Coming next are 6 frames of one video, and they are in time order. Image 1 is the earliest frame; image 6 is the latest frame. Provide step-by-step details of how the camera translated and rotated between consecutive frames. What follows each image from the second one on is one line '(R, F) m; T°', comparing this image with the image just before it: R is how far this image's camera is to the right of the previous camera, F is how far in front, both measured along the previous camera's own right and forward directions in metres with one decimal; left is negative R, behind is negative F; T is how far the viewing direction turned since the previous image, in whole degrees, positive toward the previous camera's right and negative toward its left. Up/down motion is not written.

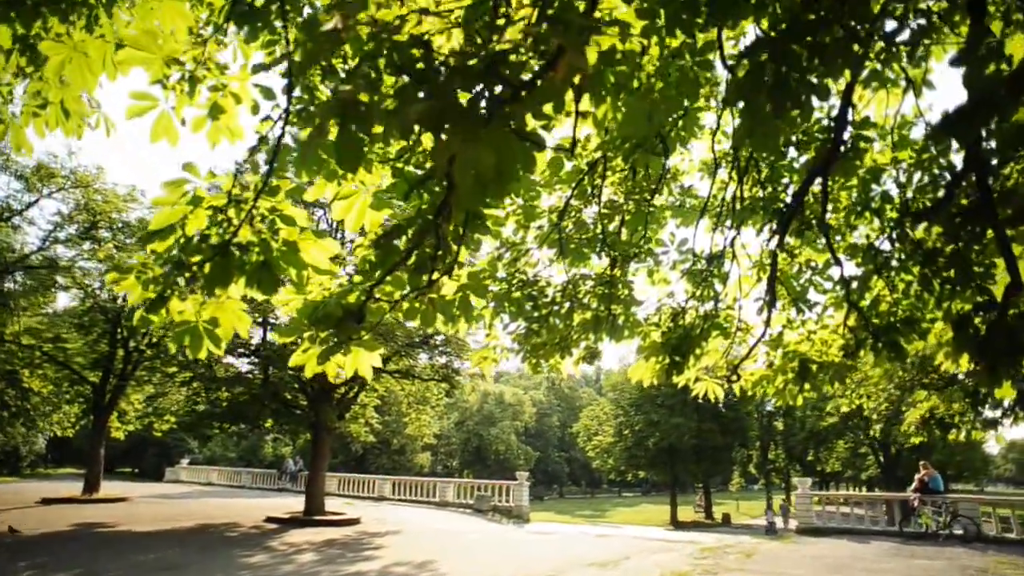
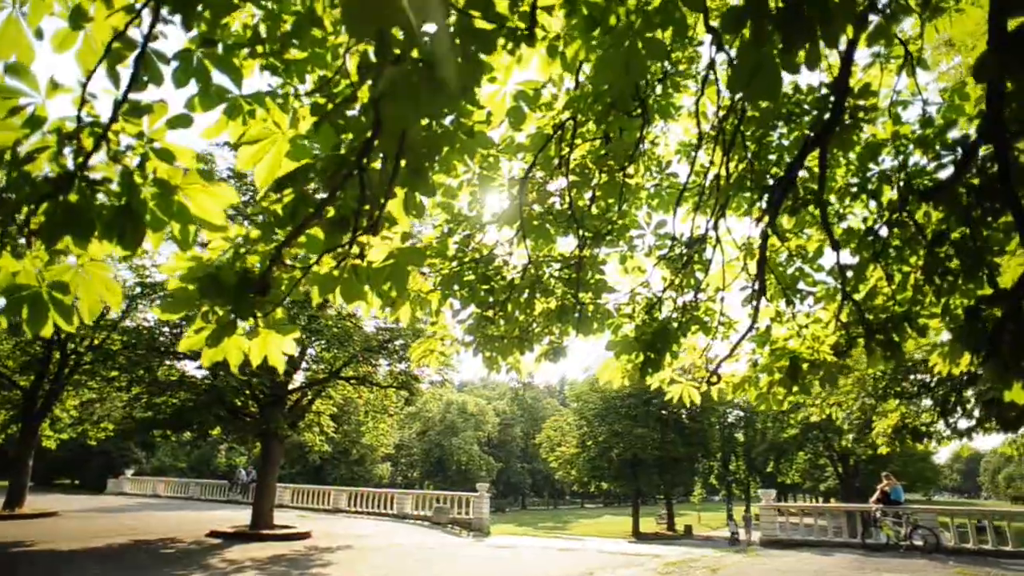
(+0.1, +0.8) m; +3°
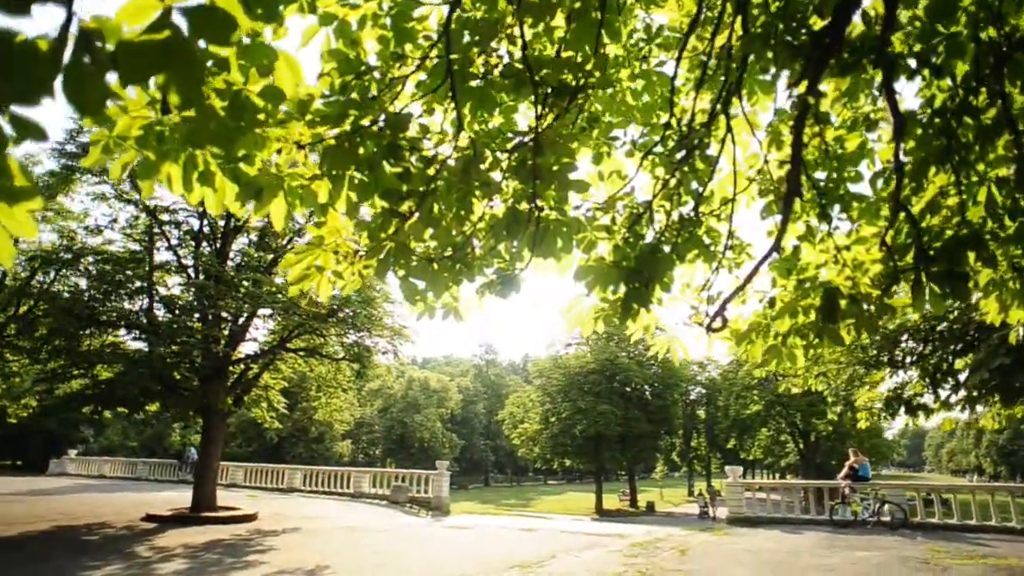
(+0.2, +1.5) m; +3°
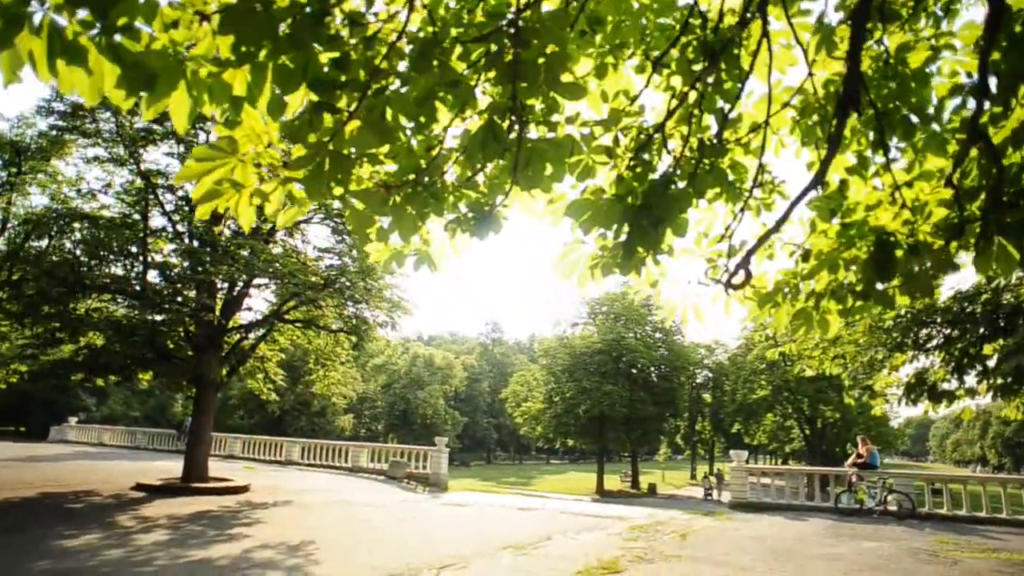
(+0.1, +0.7) m; -1°
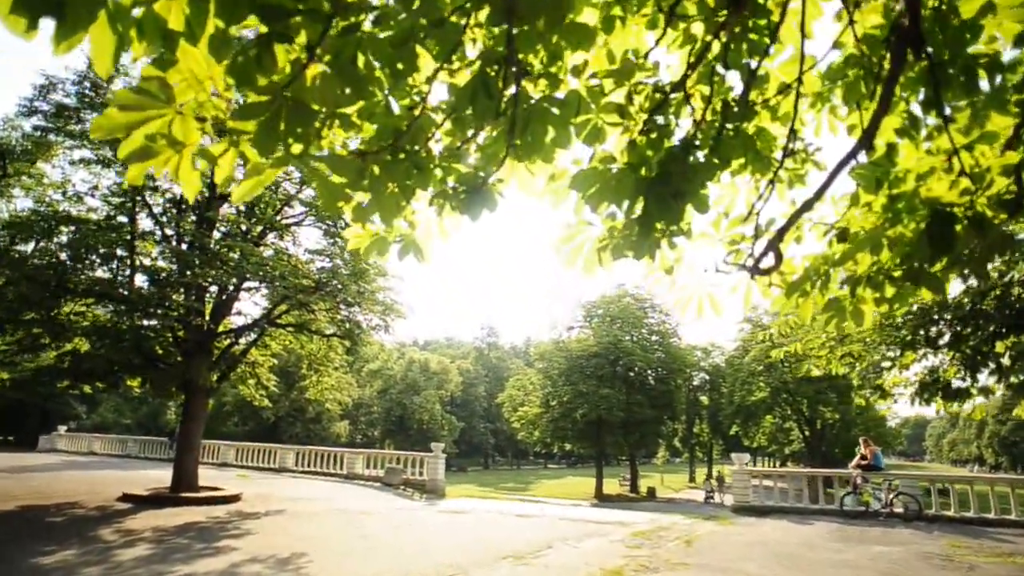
(0.0, +0.4) m; 0°
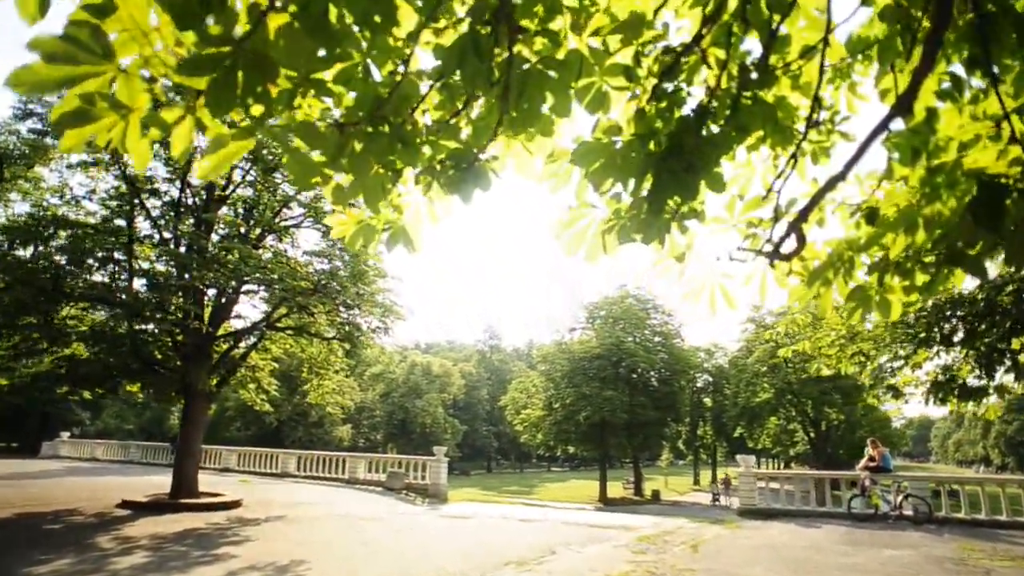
(0.0, +0.3) m; 0°
